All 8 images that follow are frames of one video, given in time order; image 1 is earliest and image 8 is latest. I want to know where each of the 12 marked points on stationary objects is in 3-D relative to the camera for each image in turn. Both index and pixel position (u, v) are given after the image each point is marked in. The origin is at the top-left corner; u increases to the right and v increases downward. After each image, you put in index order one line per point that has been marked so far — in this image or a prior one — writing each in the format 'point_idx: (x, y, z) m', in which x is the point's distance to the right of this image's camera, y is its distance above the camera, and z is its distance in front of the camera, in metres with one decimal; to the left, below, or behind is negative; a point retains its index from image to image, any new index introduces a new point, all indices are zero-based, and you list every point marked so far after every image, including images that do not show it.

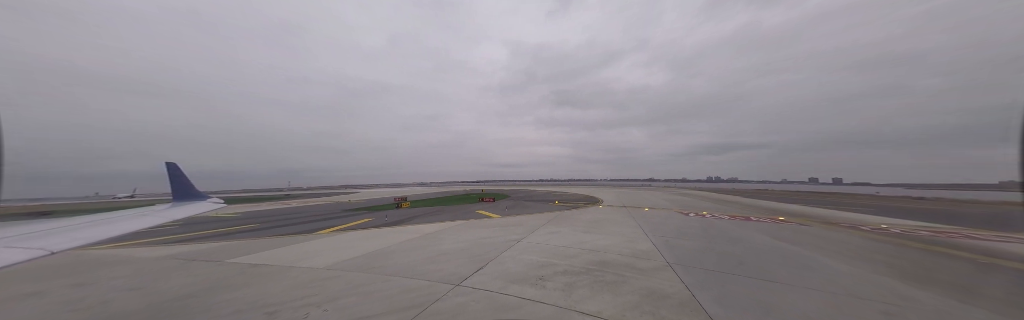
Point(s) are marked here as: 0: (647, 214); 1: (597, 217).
0: (+9.7, -3.7, +16.9) m
1: (+4.8, -3.1, +13.5) m
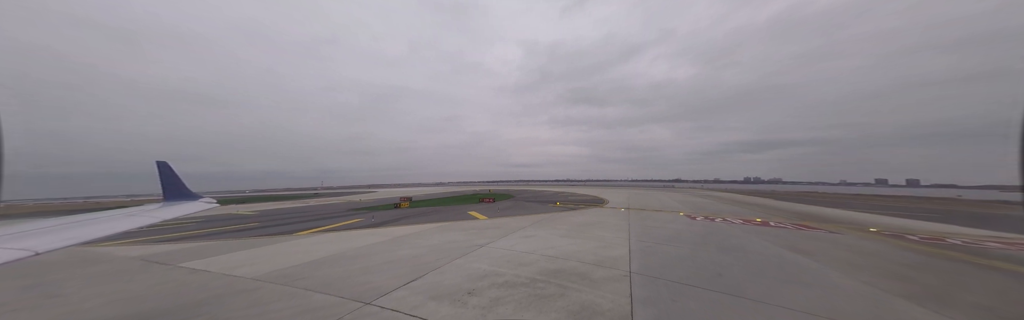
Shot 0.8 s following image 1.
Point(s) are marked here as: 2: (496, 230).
0: (+9.3, -3.7, +16.0) m
1: (+4.2, -3.1, +12.9) m
2: (-0.7, -2.7, +8.8) m
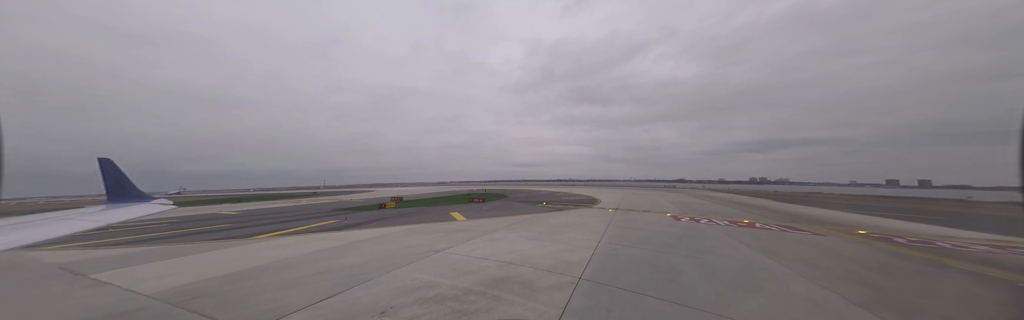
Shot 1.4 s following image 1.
0: (+8.1, -3.8, +15.8) m
1: (+3.0, -3.2, +12.6) m
2: (-1.8, -2.7, +8.4) m
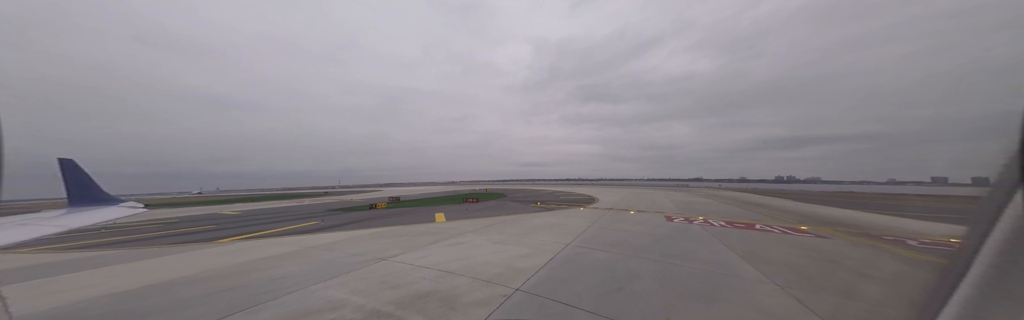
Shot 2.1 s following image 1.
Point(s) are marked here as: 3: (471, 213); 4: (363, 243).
0: (+7.1, -3.7, +15.3) m
1: (+2.0, -3.1, +12.2) m
2: (-2.9, -2.7, +8.1) m
3: (-2.9, -3.7, +16.5) m
4: (-4.6, -2.6, +7.3) m
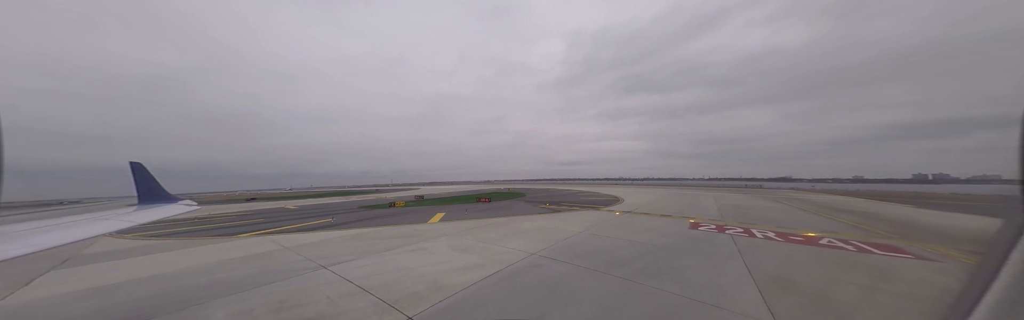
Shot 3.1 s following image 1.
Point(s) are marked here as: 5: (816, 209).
0: (+7.0, -3.6, +13.8) m
1: (+1.6, -3.1, +11.4) m
2: (-3.9, -2.8, +8.0) m
3: (-2.7, -3.8, +16.4) m
4: (-5.7, -2.7, +7.5) m
5: (+24.8, -4.1, +19.3) m
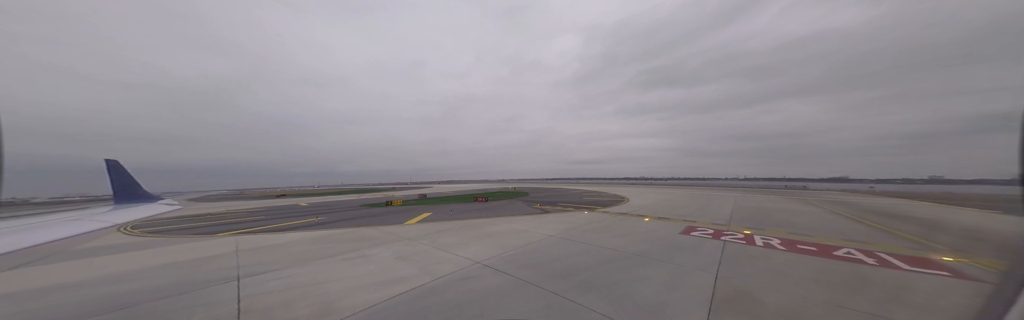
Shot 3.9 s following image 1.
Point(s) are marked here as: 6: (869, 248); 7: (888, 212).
0: (+5.9, -3.6, +12.9) m
1: (+0.4, -3.1, +10.9) m
2: (-5.2, -2.8, +7.7) m
3: (-3.6, -3.7, +16.1) m
4: (-7.1, -2.7, +7.3) m
5: (+24.0, -4.0, +17.5) m
6: (+15.8, -3.9, +10.6) m
7: (+25.4, -3.7, +16.1) m
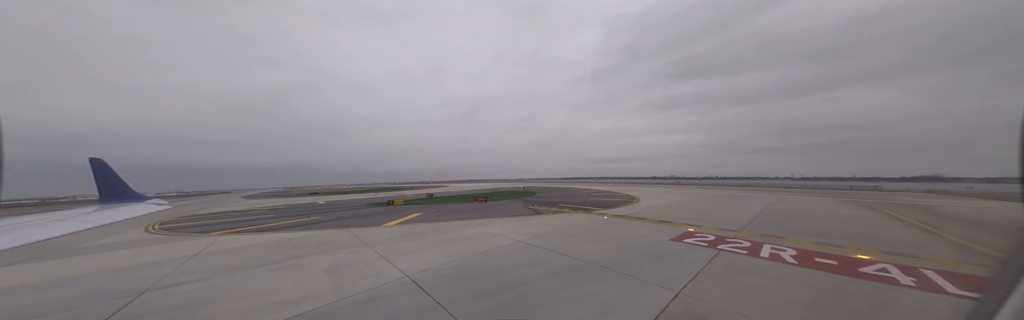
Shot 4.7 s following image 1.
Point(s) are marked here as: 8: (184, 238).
0: (+4.9, -3.6, +12.0) m
1: (-0.8, -3.1, +10.4) m
2: (-6.6, -2.9, +7.6) m
3: (-4.3, -3.7, +15.8) m
4: (-8.5, -2.8, +7.4) m
5: (+23.3, -3.8, +15.2) m
6: (+14.6, -3.8, +9.0) m
7: (+24.5, -3.5, +13.7) m
8: (-15.5, -3.7, +11.4) m
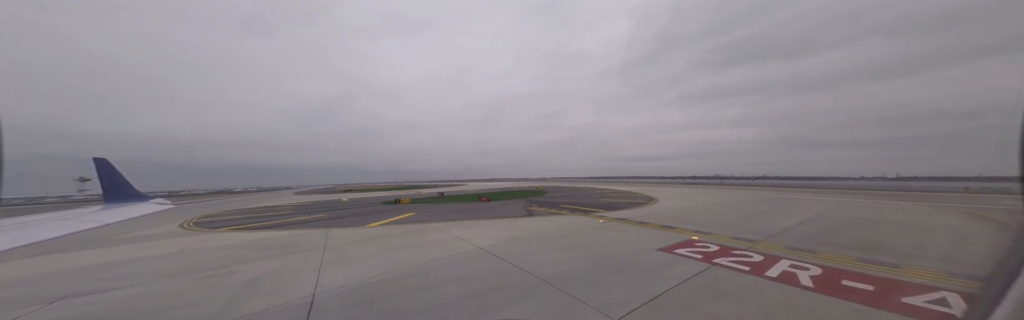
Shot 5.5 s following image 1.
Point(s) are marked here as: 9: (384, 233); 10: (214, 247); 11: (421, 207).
0: (+3.9, -3.6, +11.0) m
1: (-1.9, -3.2, +9.9) m
2: (-8.0, -2.9, +7.7) m
3: (-5.0, -3.8, +15.7) m
4: (-9.9, -2.9, +7.6) m
5: (+22.5, -3.7, +12.5) m
6: (+13.2, -3.8, +7.1) m
7: (+23.6, -3.3, +10.9) m
8: (-16.5, -3.8, +12.3) m
9: (-5.6, -3.2, +10.6) m
10: (-11.1, -3.1, +9.2) m
11: (-7.4, -3.9, +19.6) m
